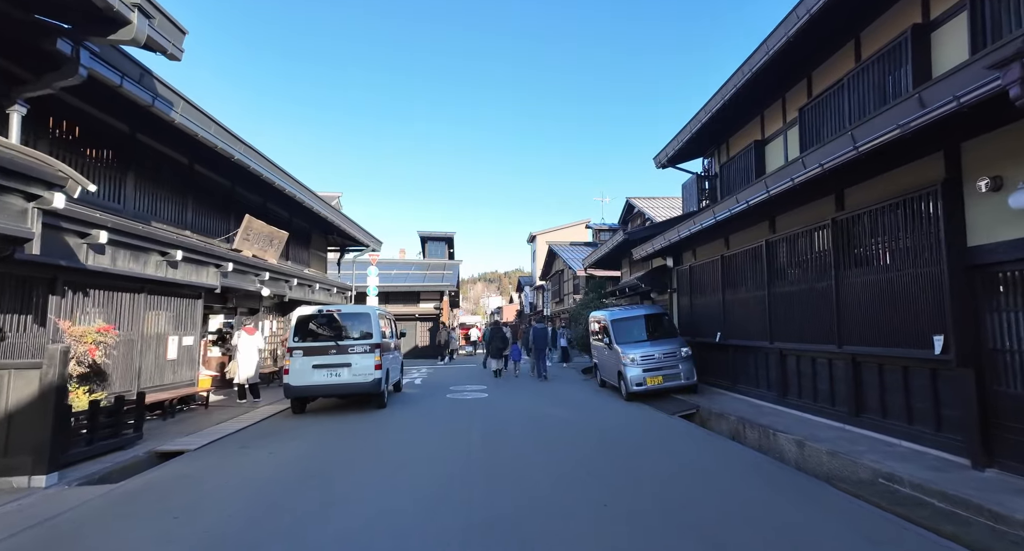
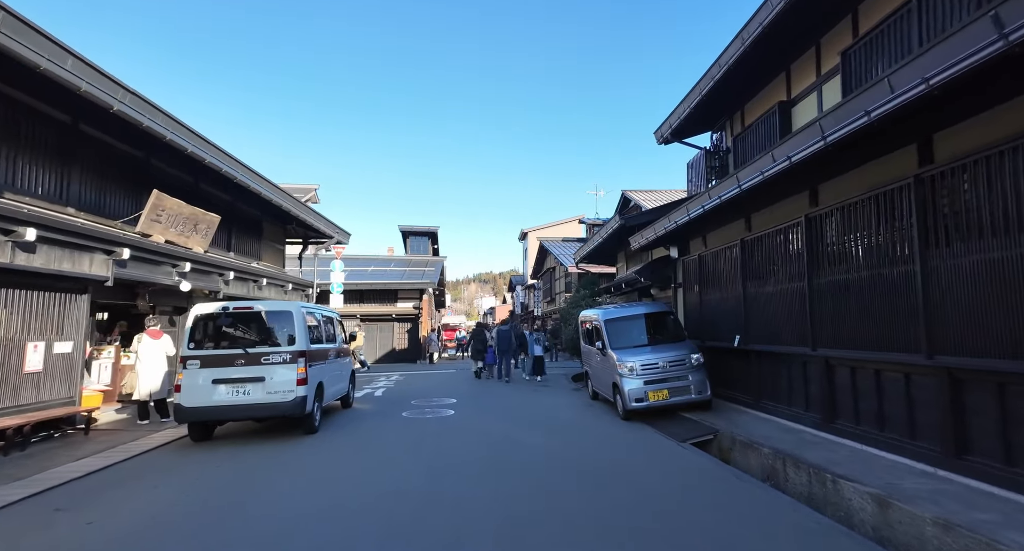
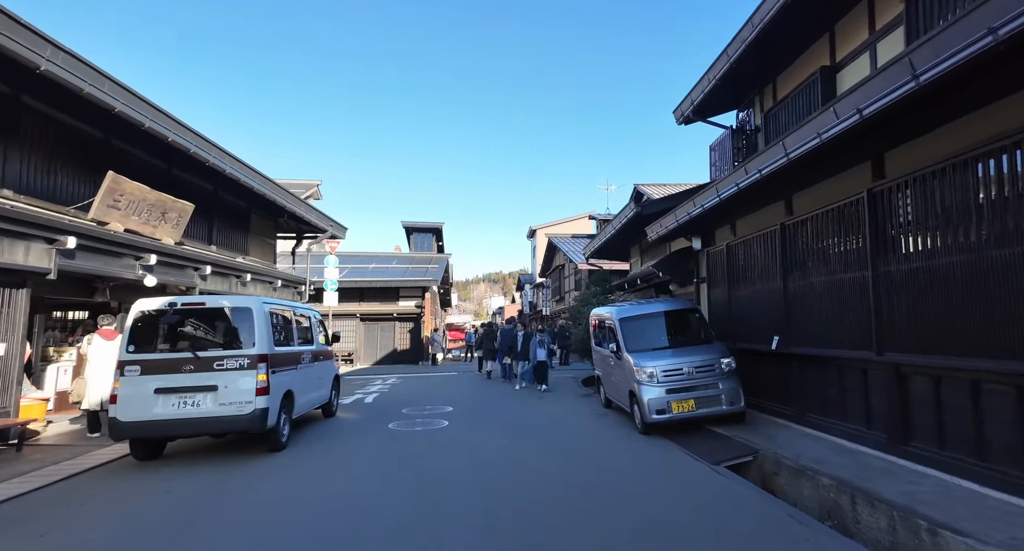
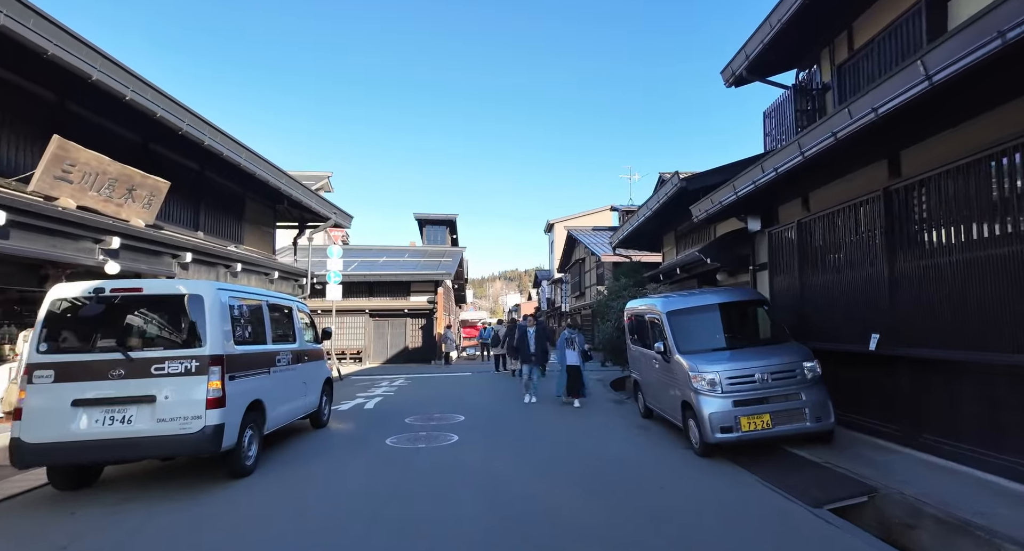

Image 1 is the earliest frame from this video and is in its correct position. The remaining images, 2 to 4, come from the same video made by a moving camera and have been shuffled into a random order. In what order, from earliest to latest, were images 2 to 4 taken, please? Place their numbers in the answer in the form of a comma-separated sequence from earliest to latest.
2, 3, 4
